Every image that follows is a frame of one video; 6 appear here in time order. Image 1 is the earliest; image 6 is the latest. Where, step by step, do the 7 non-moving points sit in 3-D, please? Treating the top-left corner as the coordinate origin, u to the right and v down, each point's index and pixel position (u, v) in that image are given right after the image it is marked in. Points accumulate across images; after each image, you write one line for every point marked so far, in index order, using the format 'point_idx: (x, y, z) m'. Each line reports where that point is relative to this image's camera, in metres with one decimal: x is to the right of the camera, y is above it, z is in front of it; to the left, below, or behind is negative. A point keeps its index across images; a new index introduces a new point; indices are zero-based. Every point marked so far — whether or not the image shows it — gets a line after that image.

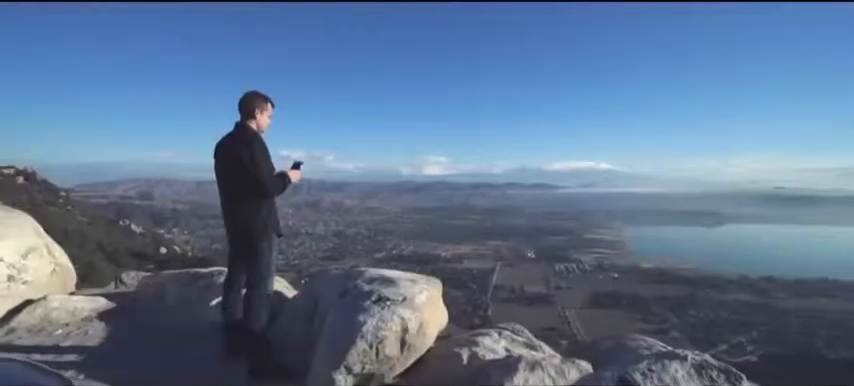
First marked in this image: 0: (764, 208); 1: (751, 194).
0: (+7.4, -0.6, +15.1) m
1: (+8.2, -0.1, +17.2) m
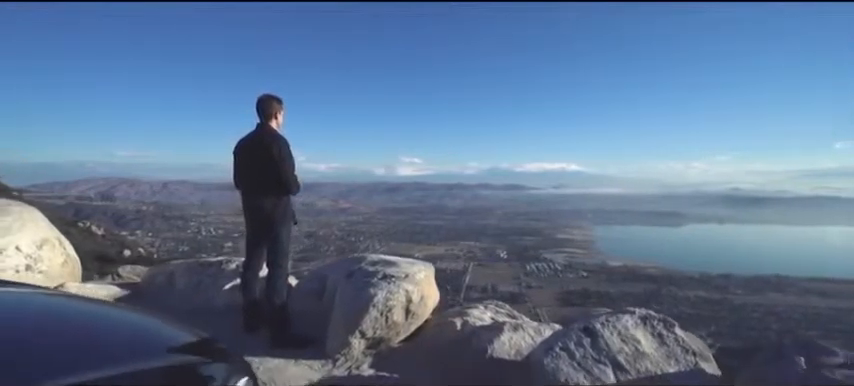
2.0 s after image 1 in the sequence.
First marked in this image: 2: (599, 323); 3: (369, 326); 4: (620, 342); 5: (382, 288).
0: (+7.0, -0.6, +16.1) m
1: (+7.7, -0.1, +18.3) m
2: (+1.0, -0.7, +4.0) m
3: (-0.4, -0.9, +4.6) m
4: (+1.1, -0.8, +3.9) m
5: (-0.3, -0.7, +4.7) m
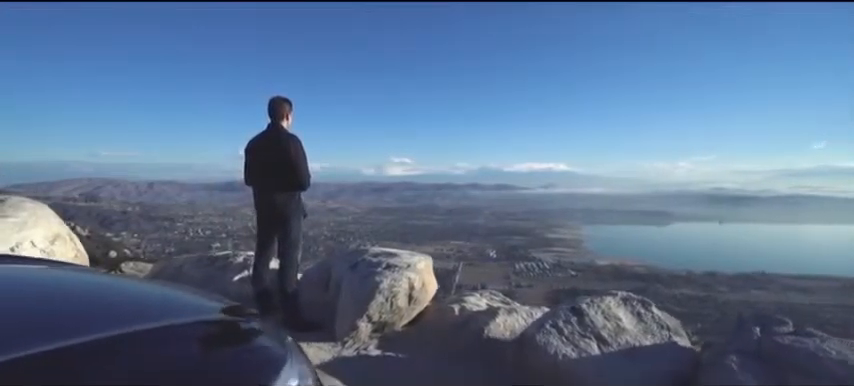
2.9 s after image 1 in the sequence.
0: (+6.8, -0.5, +16.7) m
1: (+7.5, -0.1, +18.8) m
2: (+1.0, -0.7, +4.5) m
3: (-0.4, -0.9, +5.0) m
4: (+1.1, -0.8, +4.3) m
5: (-0.3, -0.6, +5.2) m
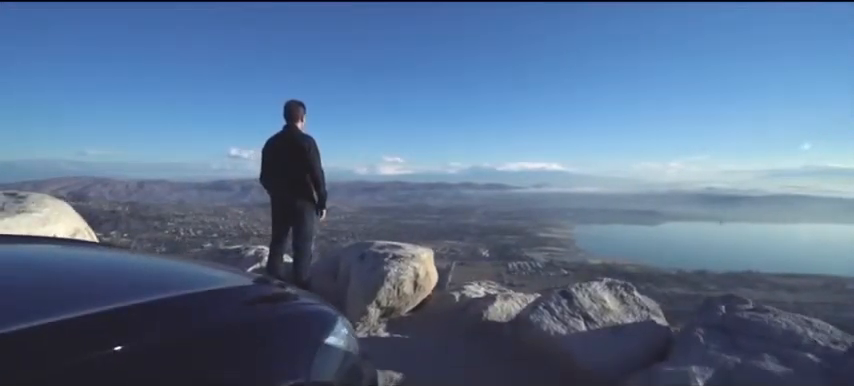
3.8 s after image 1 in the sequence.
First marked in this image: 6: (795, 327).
0: (+6.7, -0.5, +17.2) m
1: (+7.3, -0.1, +19.4) m
2: (+1.1, -0.7, +4.9) m
3: (-0.4, -0.8, +5.5) m
4: (+1.2, -0.8, +4.8) m
5: (-0.3, -0.6, +5.6) m
6: (+1.8, -0.7, +3.4) m
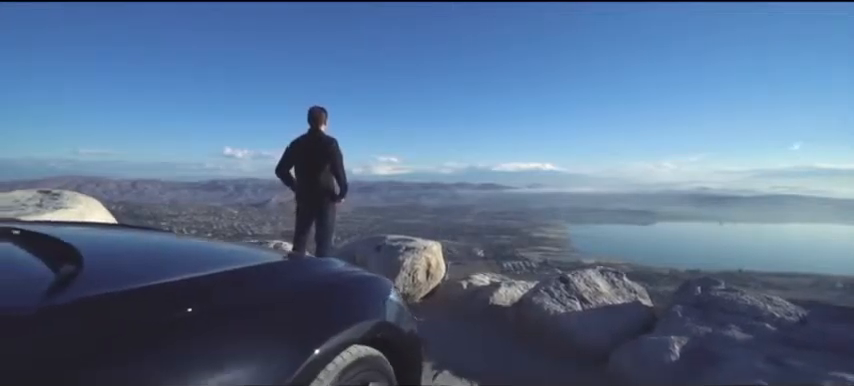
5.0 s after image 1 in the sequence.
0: (+6.7, -0.5, +17.9) m
1: (+7.3, -0.1, +20.0) m
2: (+1.2, -0.7, +5.5) m
3: (-0.3, -0.8, +6.1) m
4: (+1.3, -0.7, +5.4) m
5: (-0.2, -0.6, +6.2) m
6: (+2.0, -0.7, +4.0) m
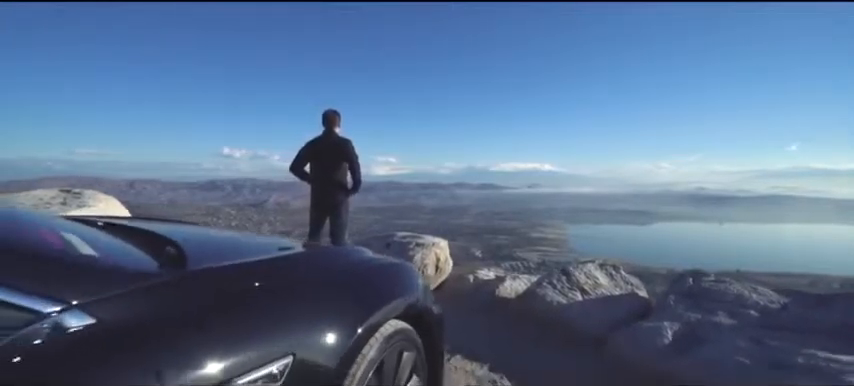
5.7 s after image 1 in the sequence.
0: (+6.8, -0.5, +18.2) m
1: (+7.4, -0.1, +20.4) m
2: (+1.3, -0.7, +5.9) m
3: (-0.2, -0.8, +6.4) m
4: (+1.3, -0.7, +5.8) m
5: (-0.1, -0.6, +6.6) m
6: (+2.0, -0.6, +4.4) m
